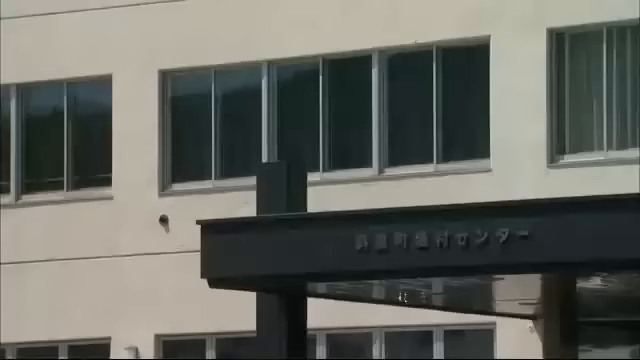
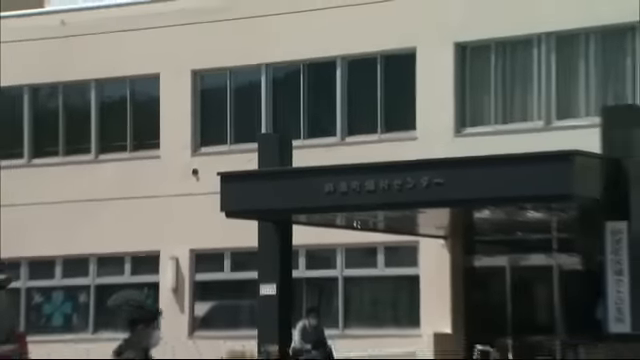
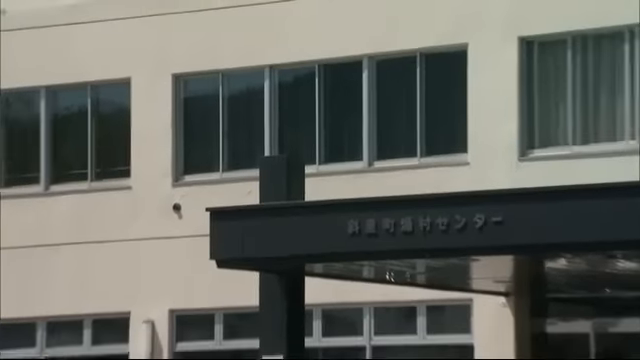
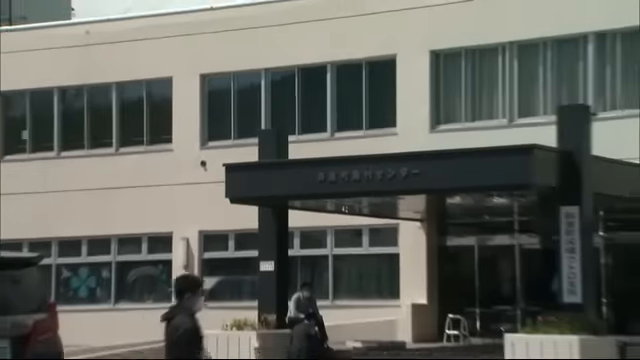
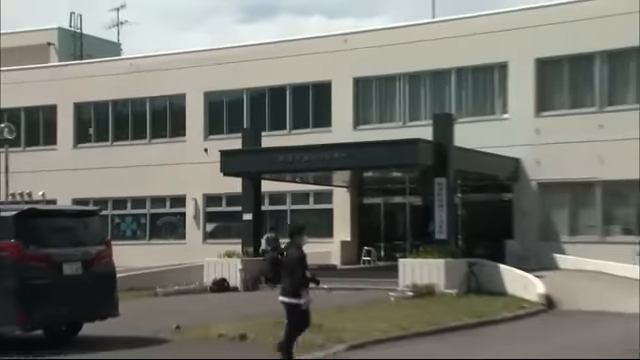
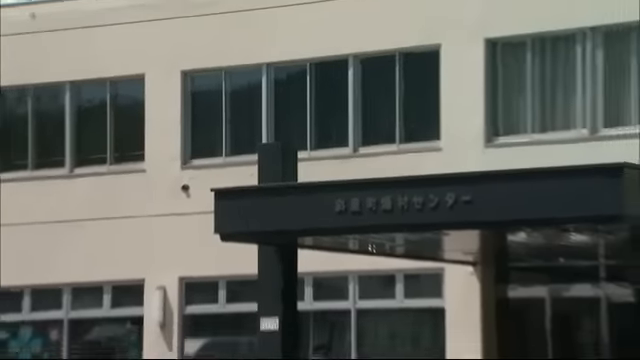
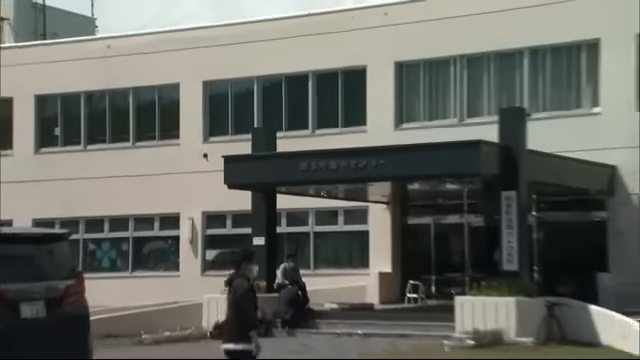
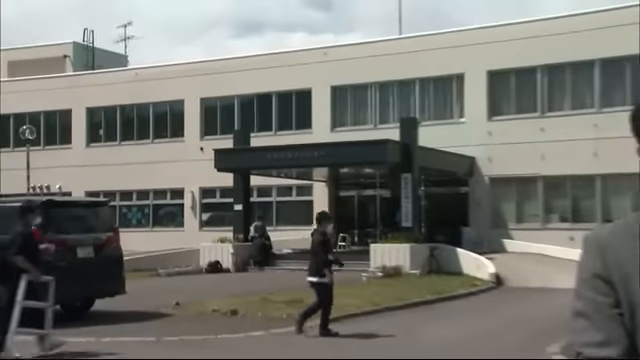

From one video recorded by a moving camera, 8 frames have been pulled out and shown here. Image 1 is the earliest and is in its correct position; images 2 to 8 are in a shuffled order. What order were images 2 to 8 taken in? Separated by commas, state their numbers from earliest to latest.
3, 6, 2, 4, 7, 5, 8
